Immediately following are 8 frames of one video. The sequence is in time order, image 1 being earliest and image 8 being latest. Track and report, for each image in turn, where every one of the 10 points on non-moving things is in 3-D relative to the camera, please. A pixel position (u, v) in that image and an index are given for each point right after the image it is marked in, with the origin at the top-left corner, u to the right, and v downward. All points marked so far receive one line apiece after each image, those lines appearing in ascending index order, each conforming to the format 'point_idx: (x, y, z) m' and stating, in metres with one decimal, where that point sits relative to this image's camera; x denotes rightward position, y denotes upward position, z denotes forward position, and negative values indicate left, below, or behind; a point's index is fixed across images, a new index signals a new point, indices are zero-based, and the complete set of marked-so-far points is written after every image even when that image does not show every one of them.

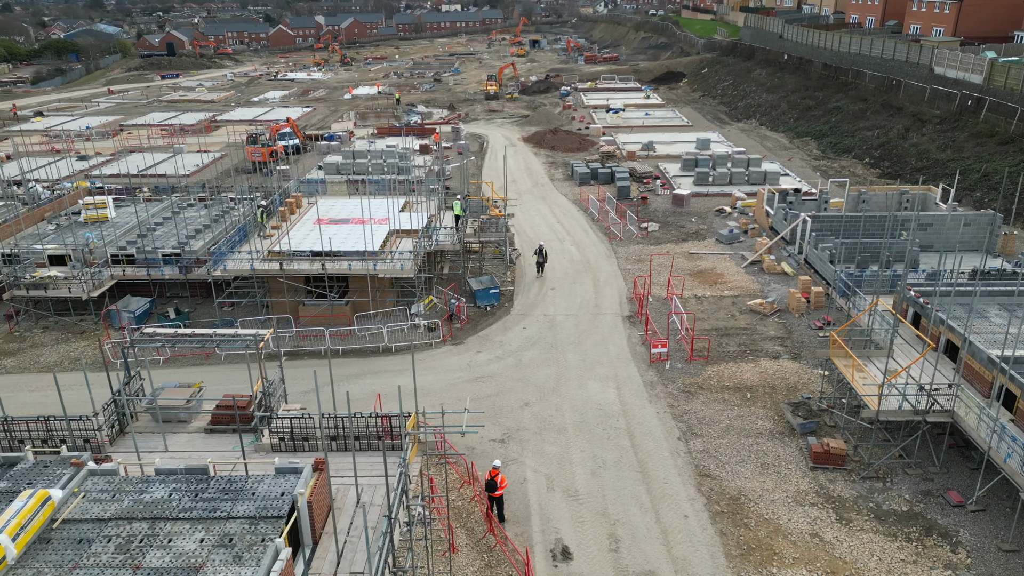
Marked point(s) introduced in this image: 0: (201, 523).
0: (-4.5, -3.4, +10.3) m
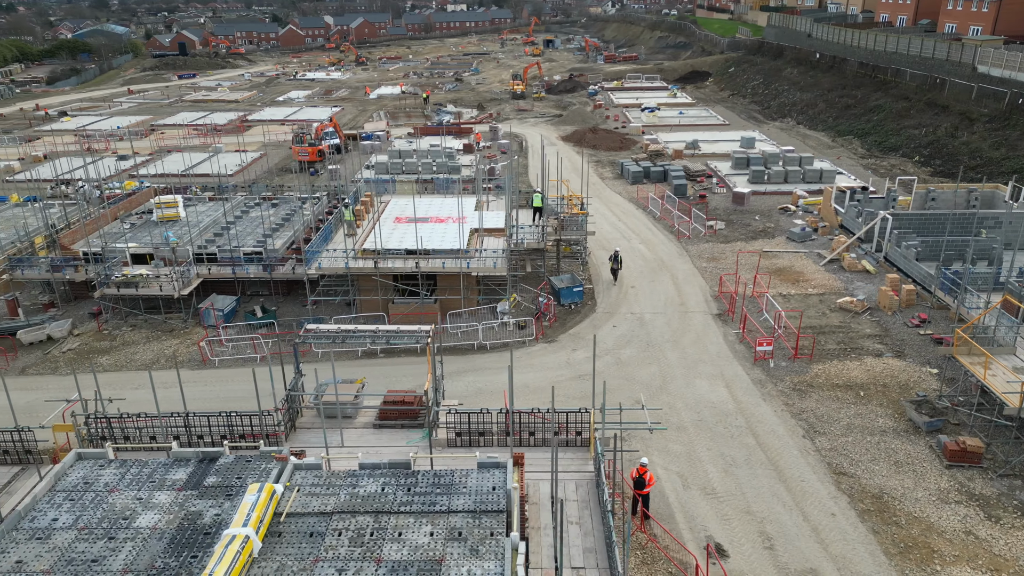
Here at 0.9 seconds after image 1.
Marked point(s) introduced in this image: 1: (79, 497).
0: (-1.2, -3.4, +10.3) m
1: (-6.6, -3.2, +10.7) m
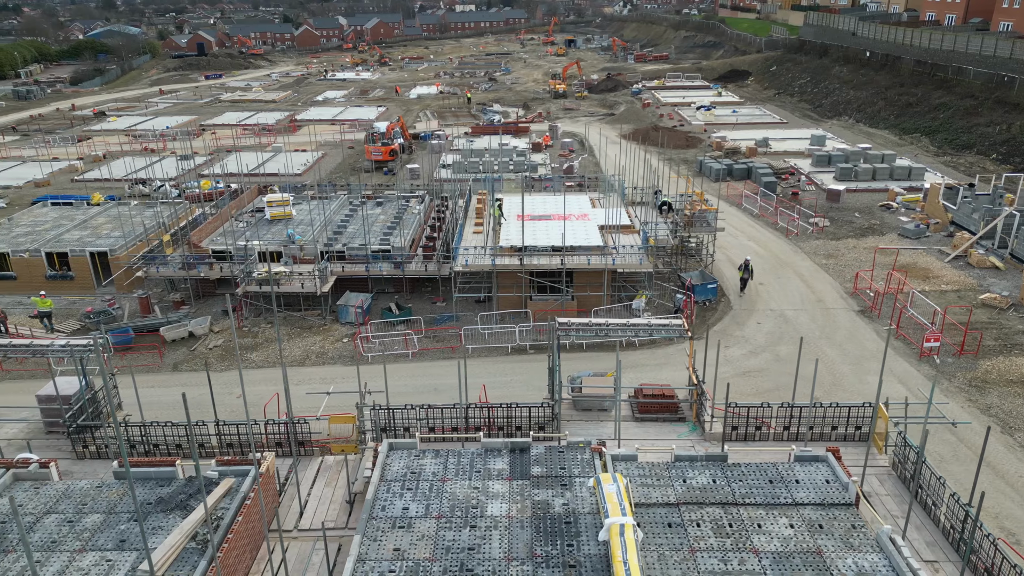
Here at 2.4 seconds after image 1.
0: (+3.9, -3.3, +10.3) m
1: (-1.5, -3.1, +10.8) m
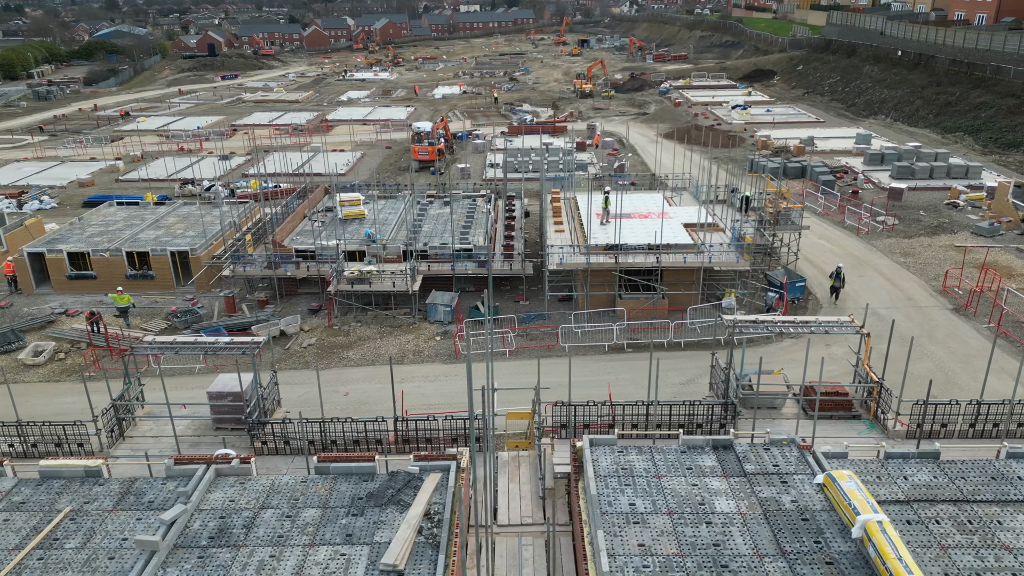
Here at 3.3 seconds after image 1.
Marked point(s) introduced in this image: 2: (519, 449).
0: (+7.2, -3.2, +10.3) m
1: (+1.9, -3.0, +10.8) m
2: (+0.2, -3.2, +14.0) m
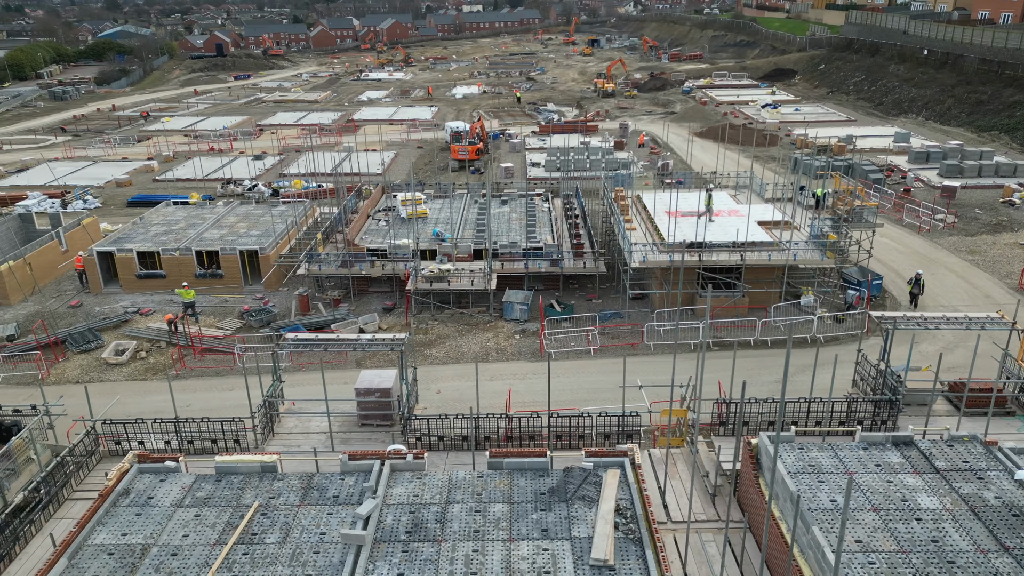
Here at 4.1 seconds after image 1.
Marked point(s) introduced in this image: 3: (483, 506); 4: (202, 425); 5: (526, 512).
0: (+10.2, -3.1, +10.3) m
1: (+4.8, -2.9, +10.8) m
2: (+3.1, -3.2, +14.0) m
3: (-0.5, -3.5, +11.1) m
4: (-6.8, -3.0, +15.0) m
5: (+0.2, -3.5, +10.9) m
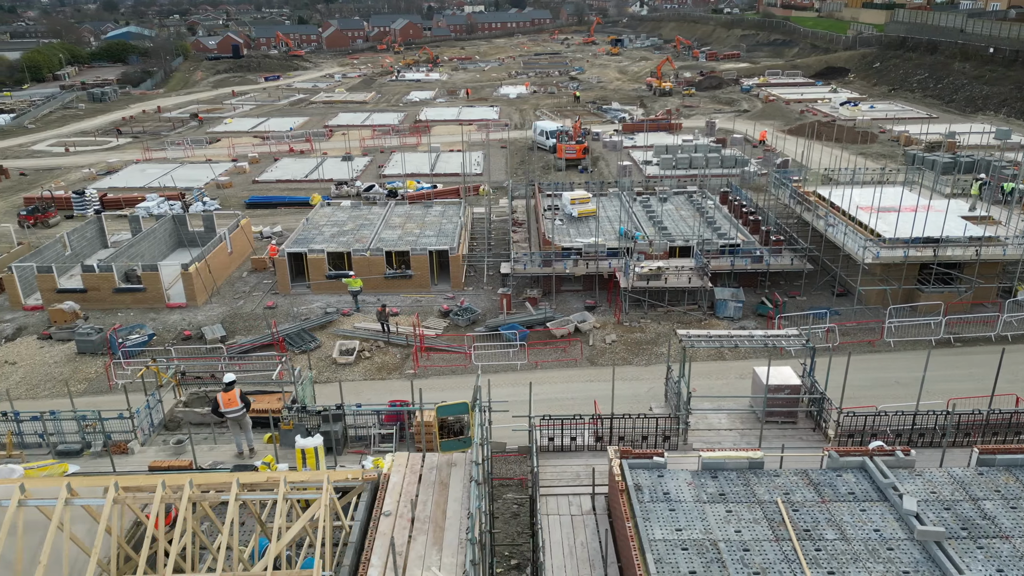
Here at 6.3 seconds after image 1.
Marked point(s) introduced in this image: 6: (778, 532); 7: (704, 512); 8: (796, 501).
0: (+18.6, -3.0, +10.3) m
1: (+13.2, -2.8, +10.8) m
2: (+11.5, -3.1, +13.9) m
3: (+7.9, -3.4, +11.0) m
4: (+1.6, -2.9, +15.0) m
5: (+8.6, -3.4, +10.9) m
6: (+4.0, -3.7, +10.5) m
7: (+3.0, -3.5, +10.9) m
8: (+4.5, -3.4, +11.1) m
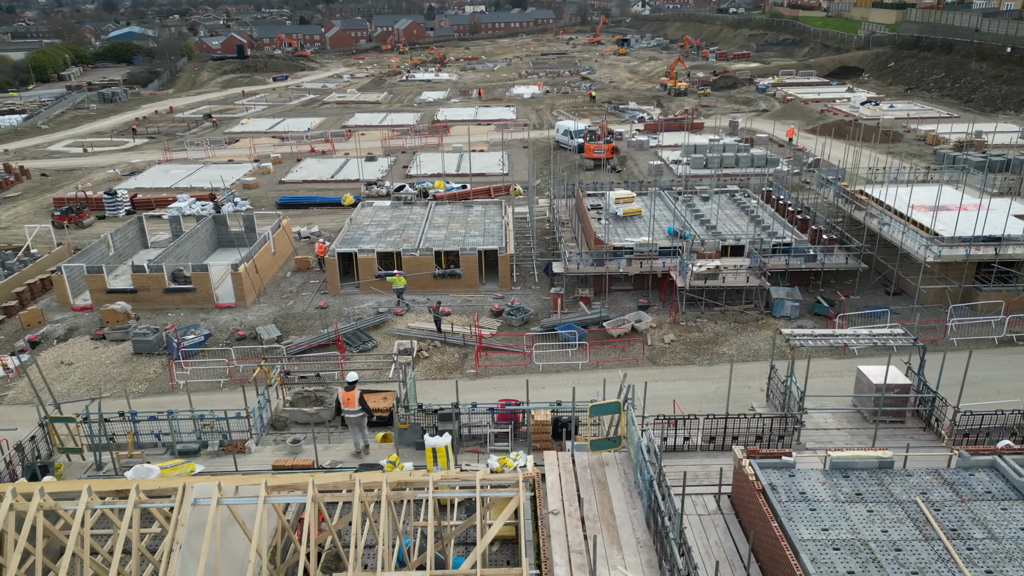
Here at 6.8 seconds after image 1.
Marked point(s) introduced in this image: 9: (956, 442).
0: (+20.7, -2.9, +10.2) m
1: (+15.4, -2.8, +10.7) m
2: (+13.7, -3.0, +13.9) m
3: (+10.1, -3.3, +11.0) m
4: (+3.8, -2.9, +14.9) m
5: (+10.8, -3.4, +10.8) m
6: (+6.2, -3.6, +10.4) m
7: (+5.2, -3.5, +10.9) m
8: (+6.7, -3.4, +11.1) m
9: (+8.5, -3.1, +13.8) m
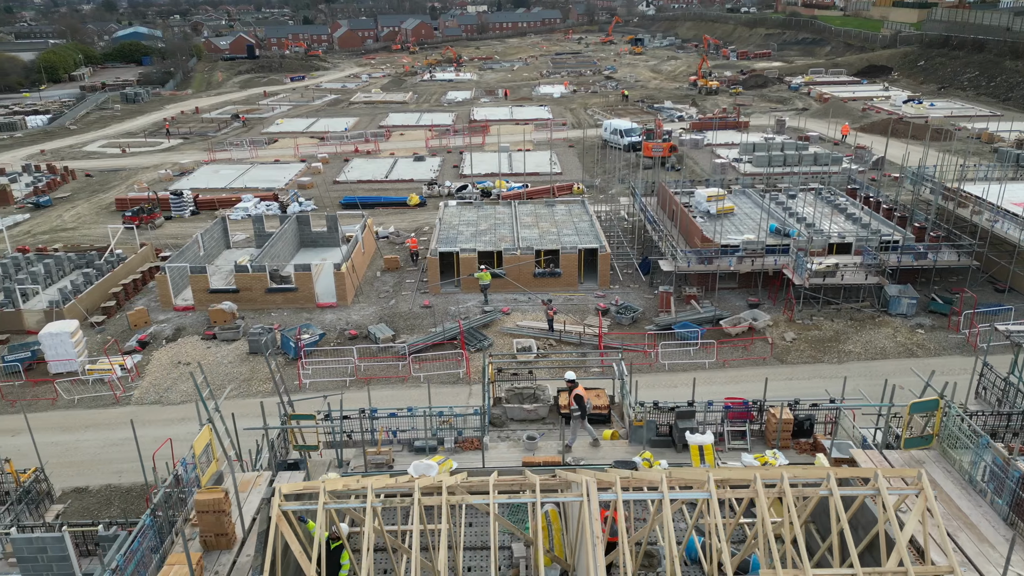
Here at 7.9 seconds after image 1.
0: (+25.2, -2.8, +10.2) m
1: (+19.8, -2.7, +10.7) m
2: (+18.1, -2.9, +13.8) m
3: (+14.6, -3.3, +10.9) m
4: (+8.2, -2.8, +14.9) m
5: (+15.2, -3.3, +10.8) m
6: (+10.7, -3.6, +10.4) m
7: (+9.7, -3.4, +10.8) m
8: (+11.2, -3.3, +11.0) m
9: (+13.0, -3.0, +13.7) m
